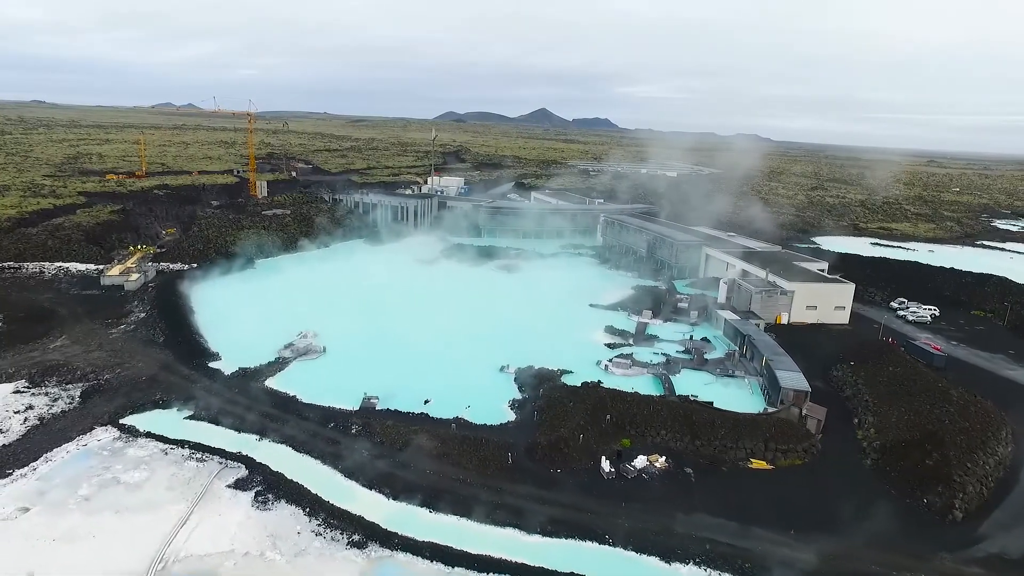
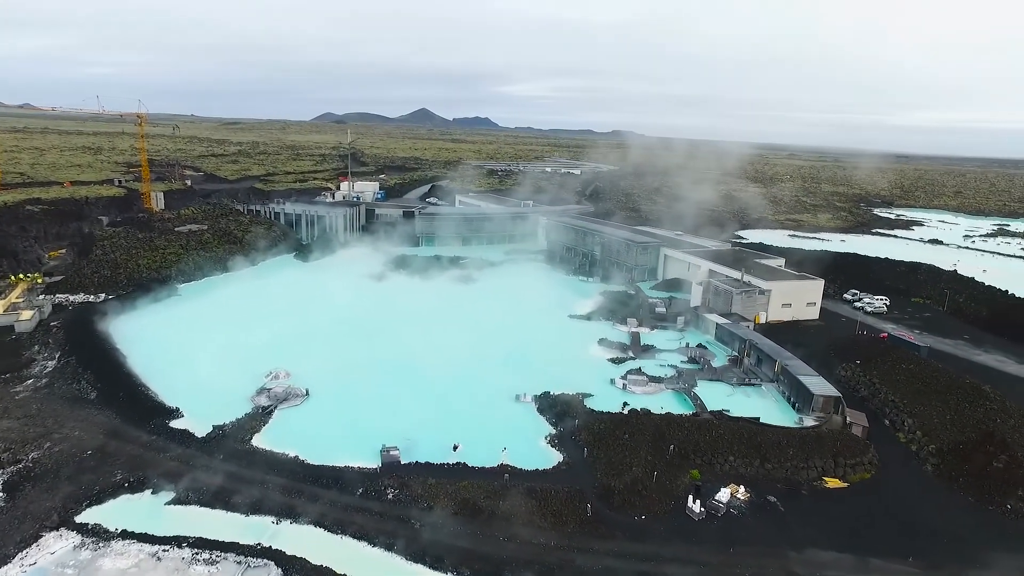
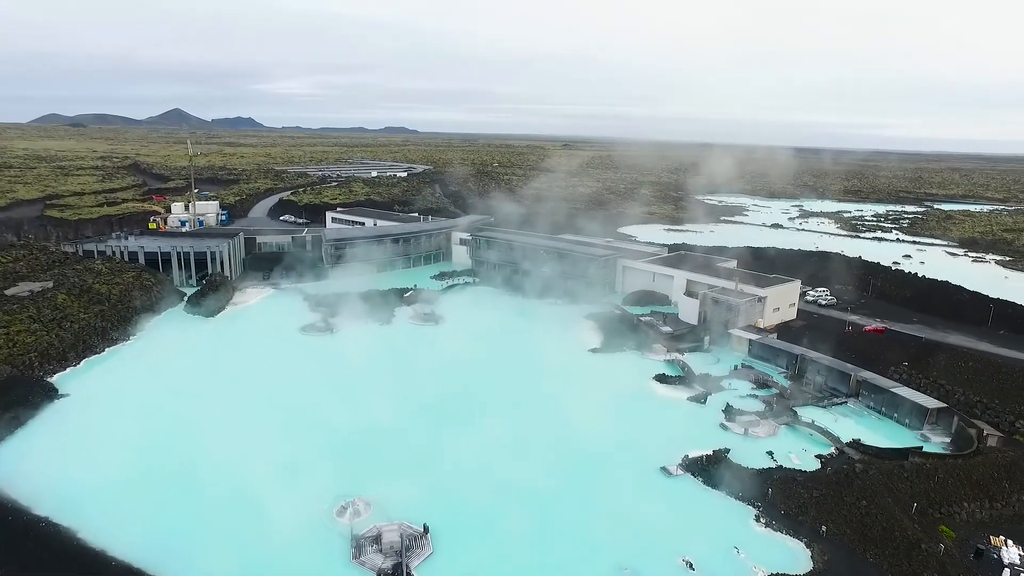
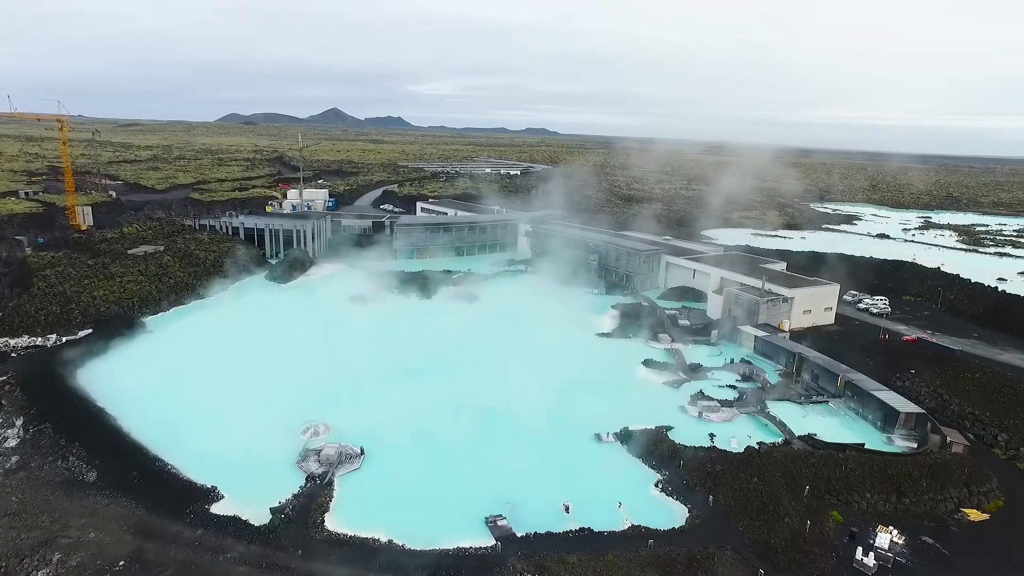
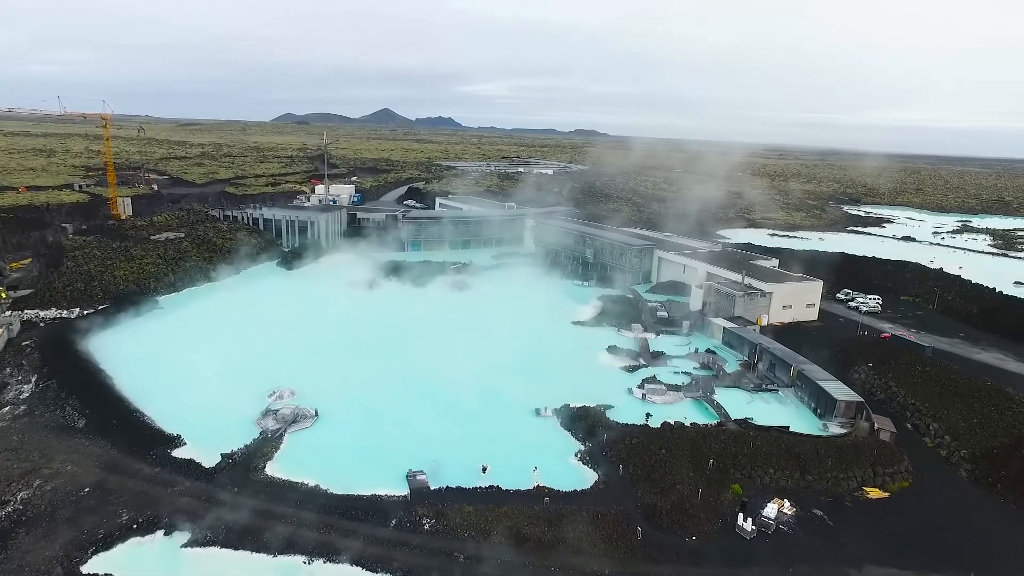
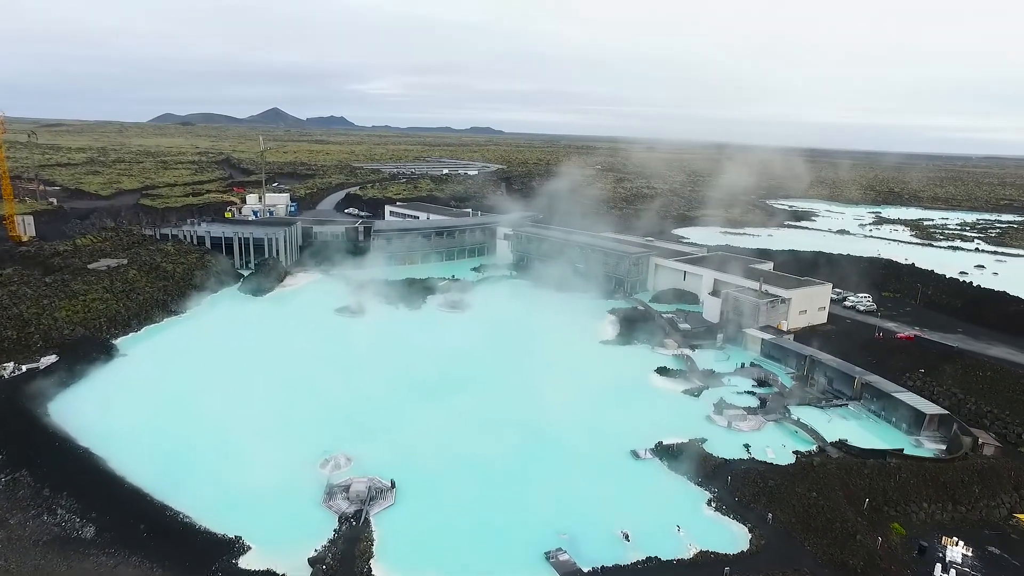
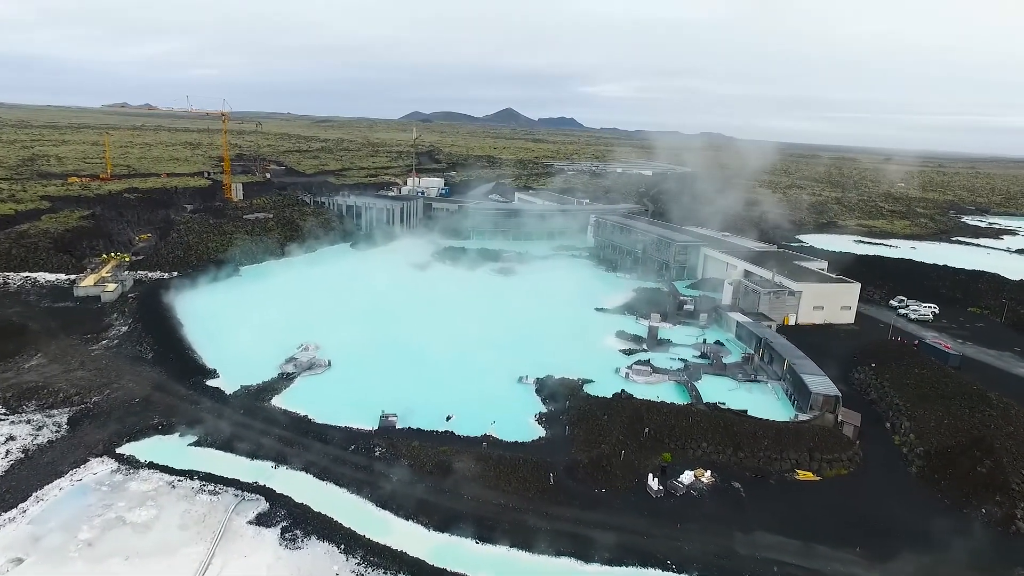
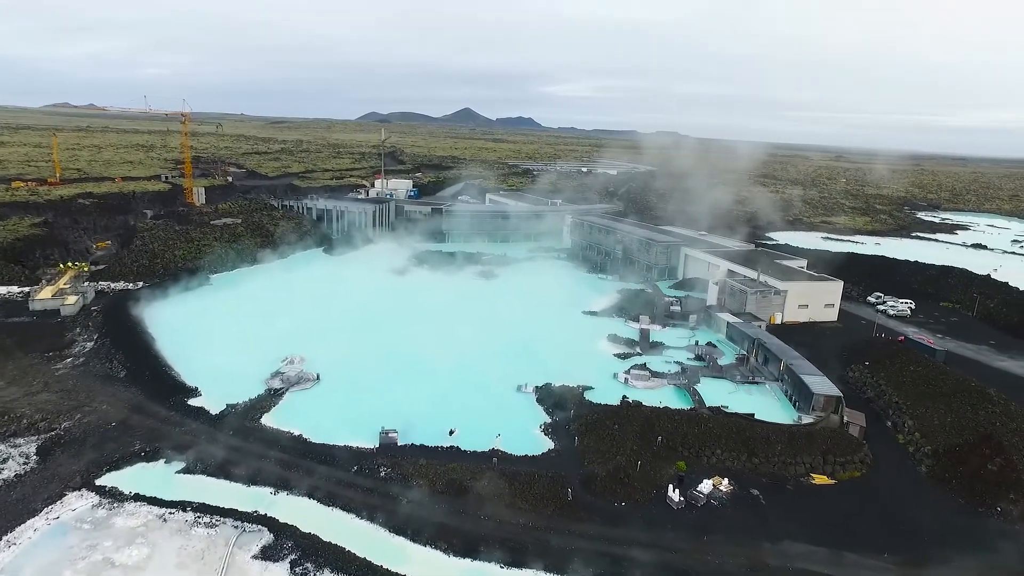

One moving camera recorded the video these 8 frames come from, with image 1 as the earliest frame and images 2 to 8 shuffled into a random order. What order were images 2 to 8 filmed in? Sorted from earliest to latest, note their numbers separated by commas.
7, 8, 2, 5, 4, 6, 3
